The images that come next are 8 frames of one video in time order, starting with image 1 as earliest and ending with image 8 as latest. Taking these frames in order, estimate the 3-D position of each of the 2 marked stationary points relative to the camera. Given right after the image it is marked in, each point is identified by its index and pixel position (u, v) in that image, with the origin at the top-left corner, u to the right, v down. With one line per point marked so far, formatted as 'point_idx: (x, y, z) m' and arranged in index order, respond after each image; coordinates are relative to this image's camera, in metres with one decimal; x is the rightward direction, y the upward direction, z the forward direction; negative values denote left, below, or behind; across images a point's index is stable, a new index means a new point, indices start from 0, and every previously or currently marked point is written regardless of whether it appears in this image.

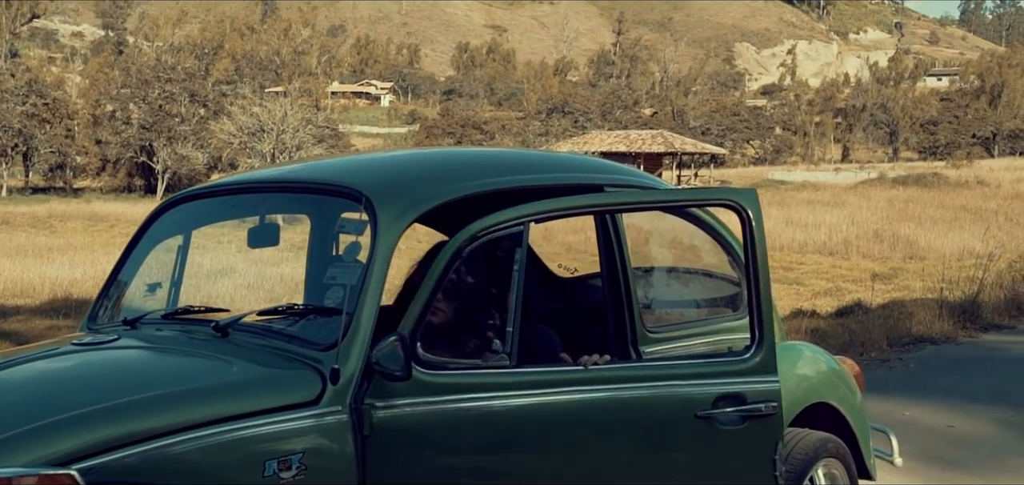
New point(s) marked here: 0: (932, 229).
0: (+5.4, +0.2, +19.8) m
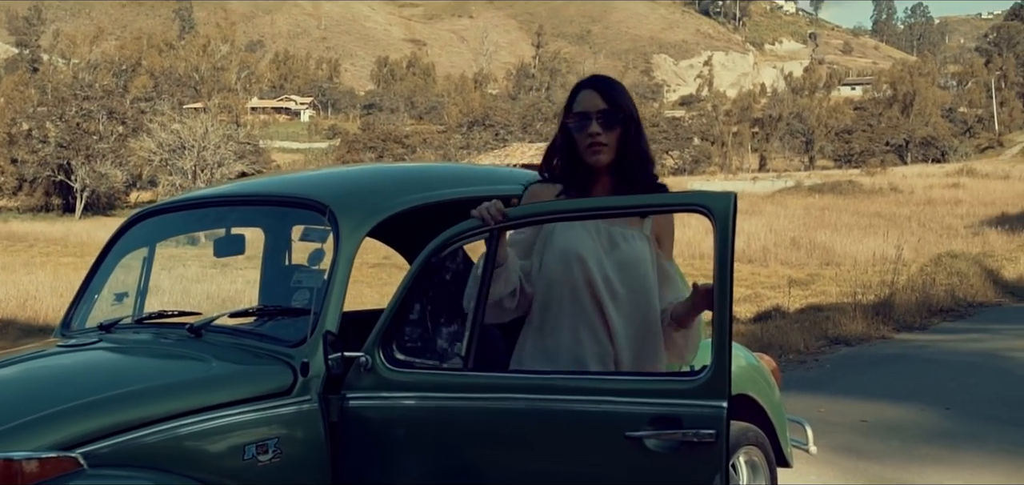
0: (+4.4, +0.1, +20.1) m
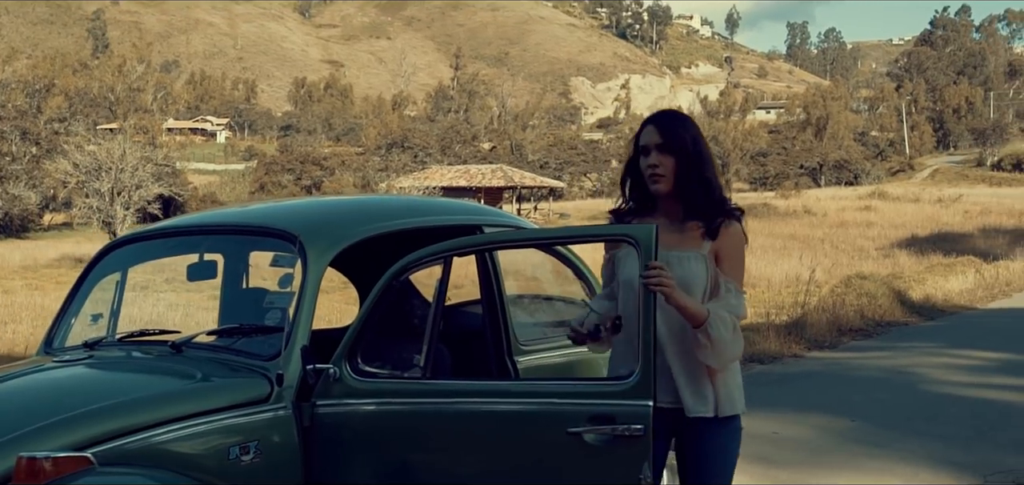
0: (+3.3, -0.2, +20.4) m
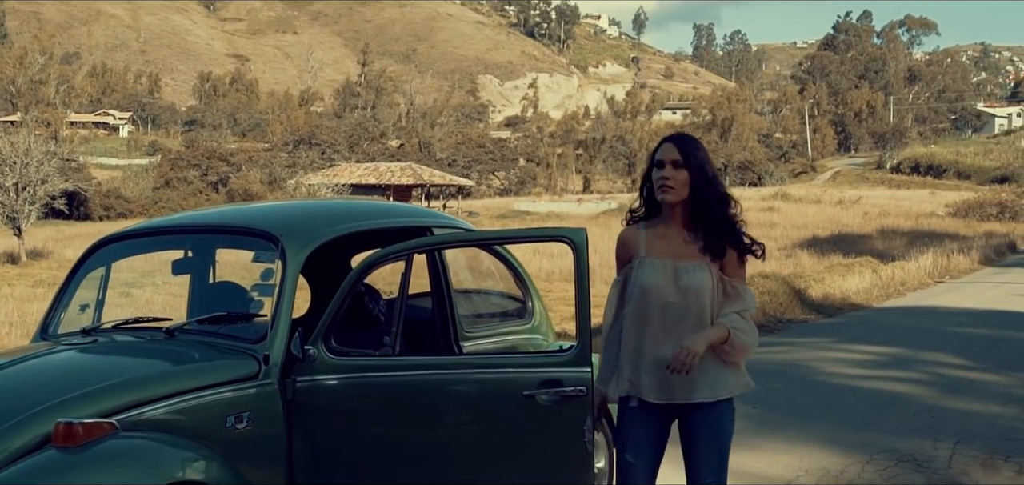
0: (+2.1, -0.2, +20.5) m
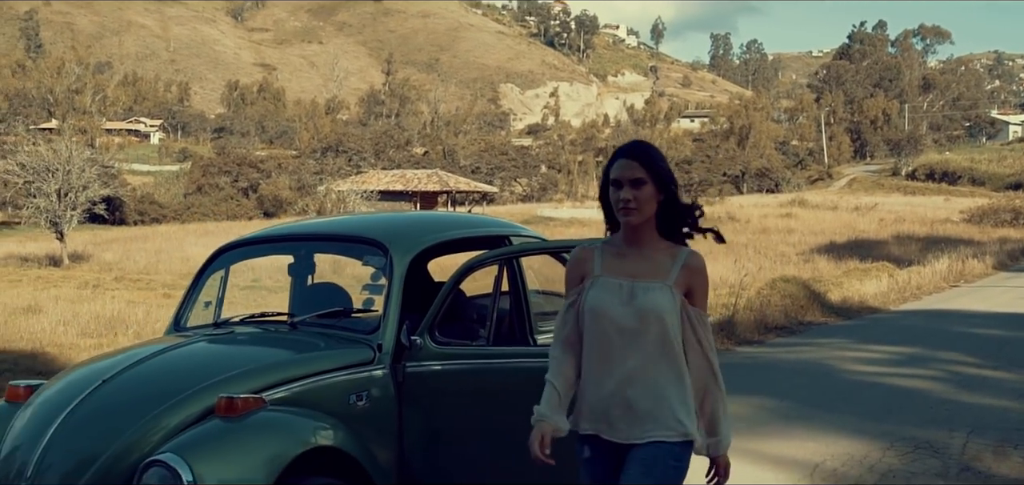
0: (+2.5, -0.3, +21.2) m
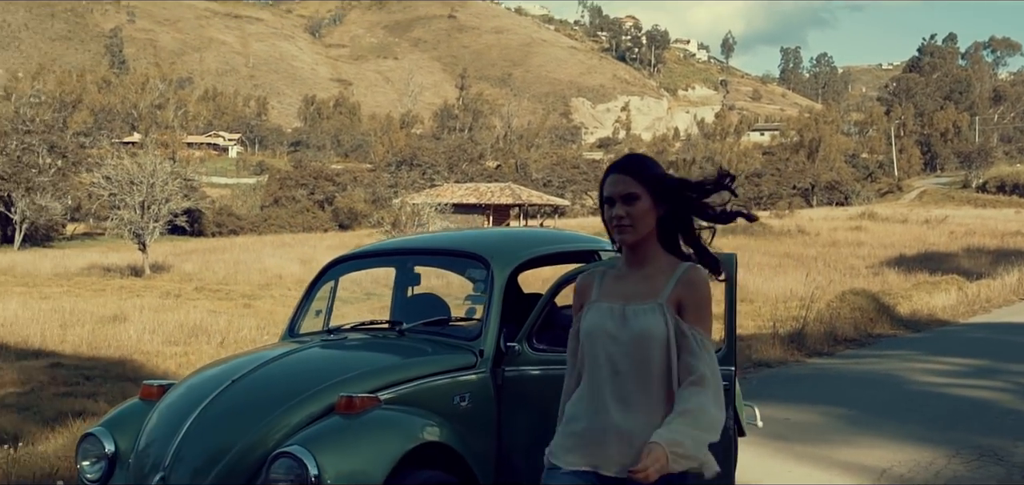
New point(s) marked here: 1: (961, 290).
0: (+3.6, -0.5, +21.6) m
1: (+5.4, -0.6, +18.2) m
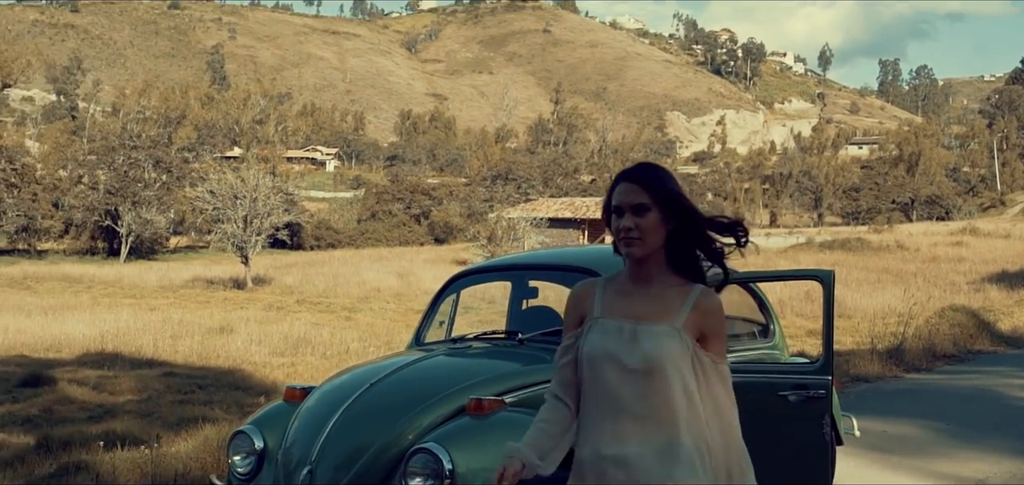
0: (+5.1, -0.7, +21.3) m
1: (+6.7, -0.7, +17.8) m
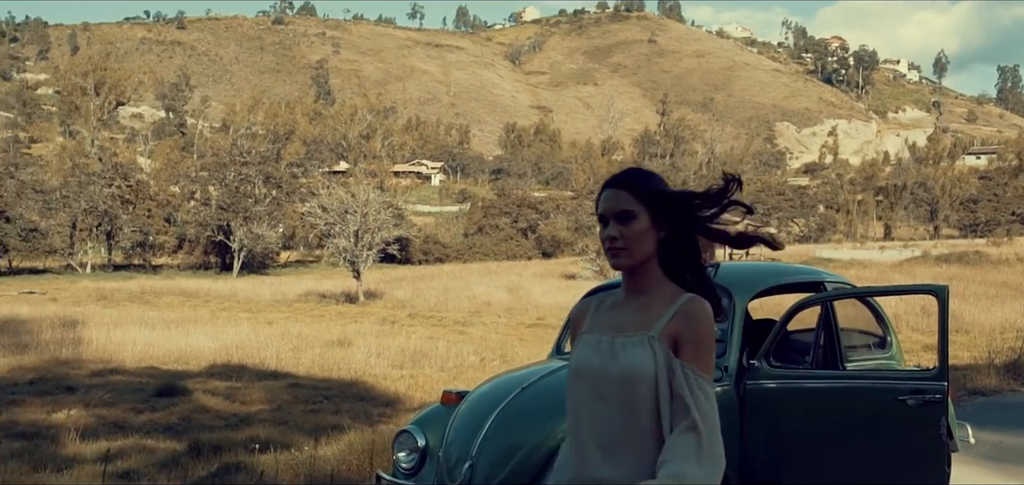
0: (+6.8, -0.8, +20.2) m
1: (+8.2, -0.8, +16.7) m
